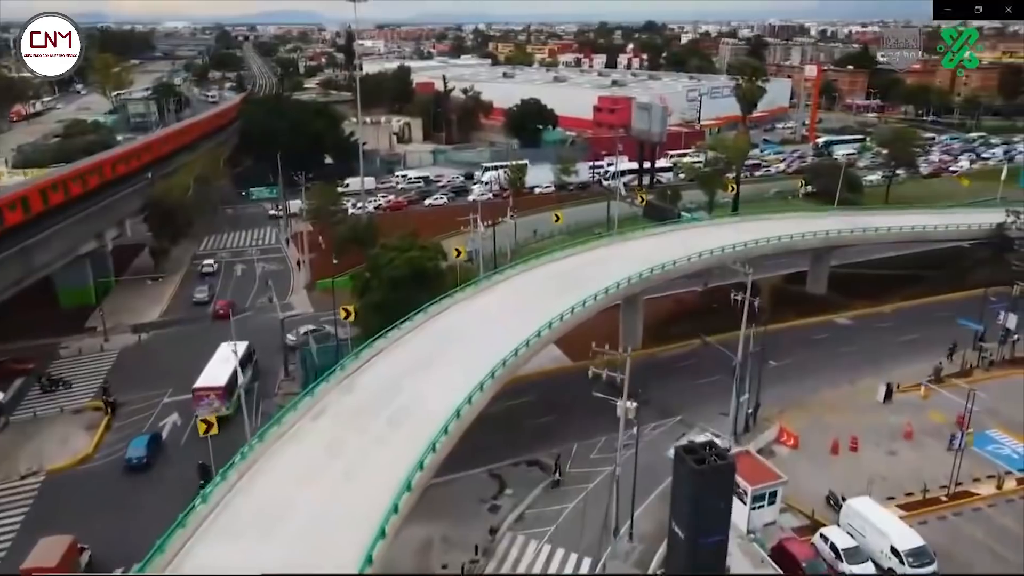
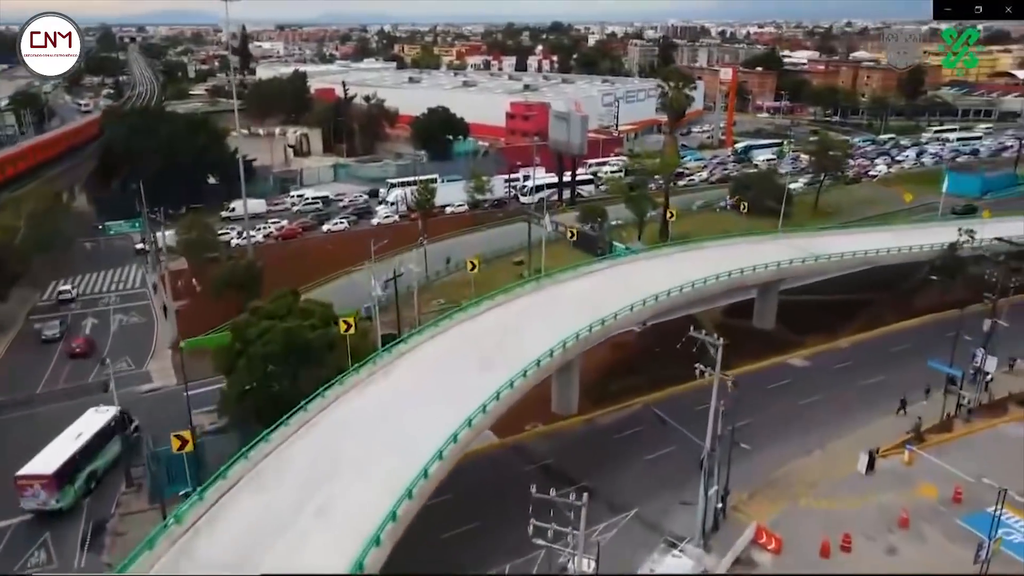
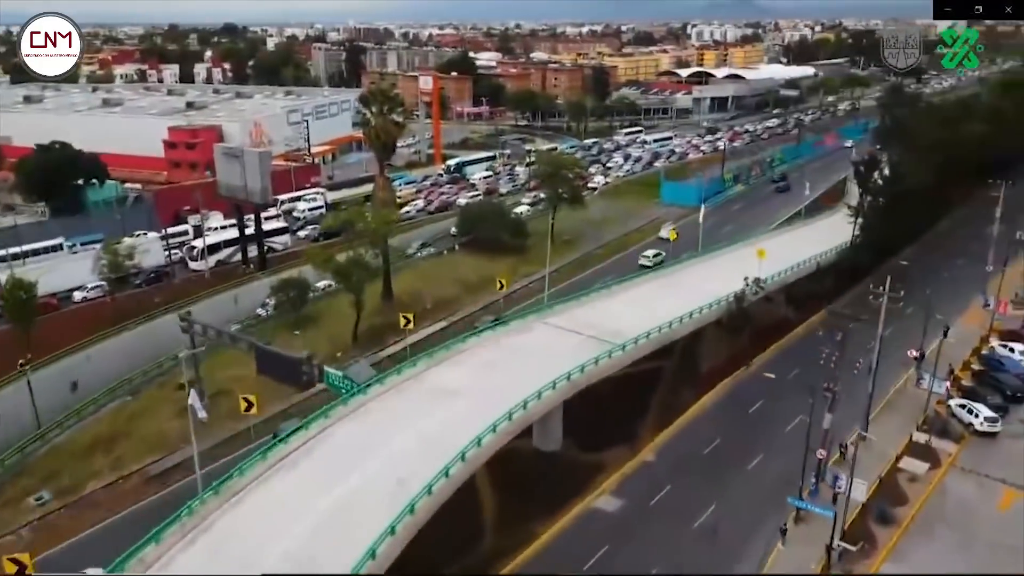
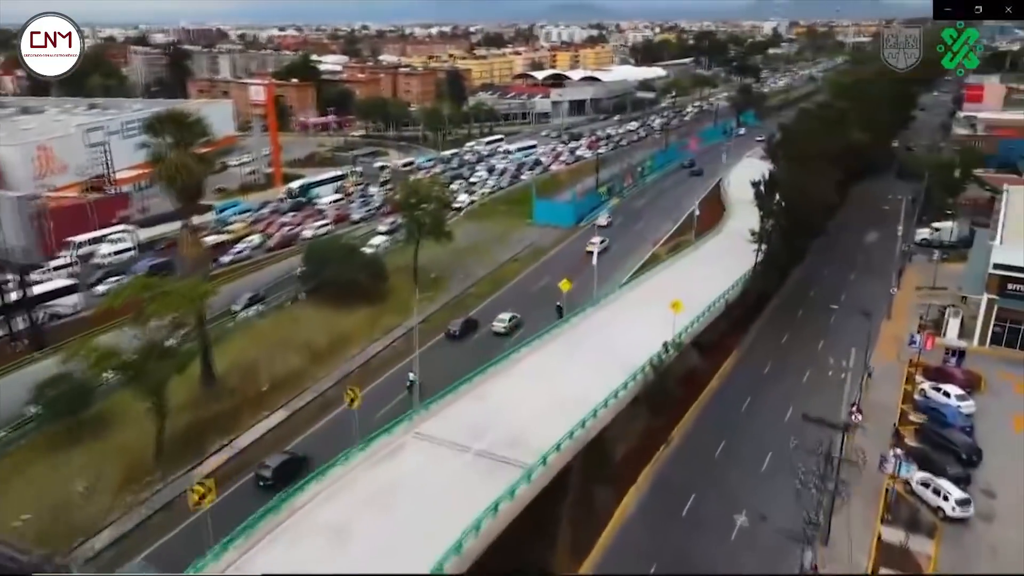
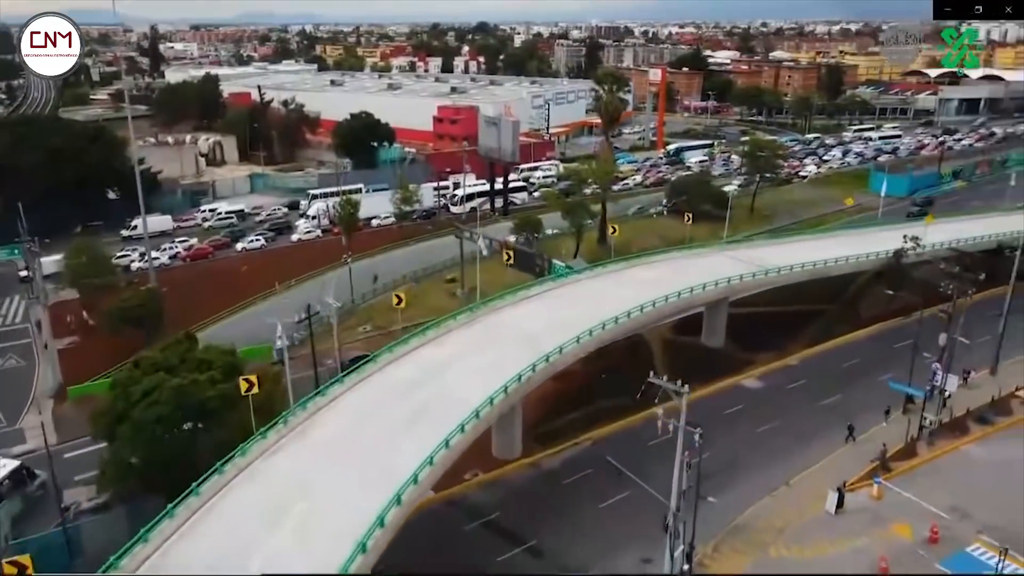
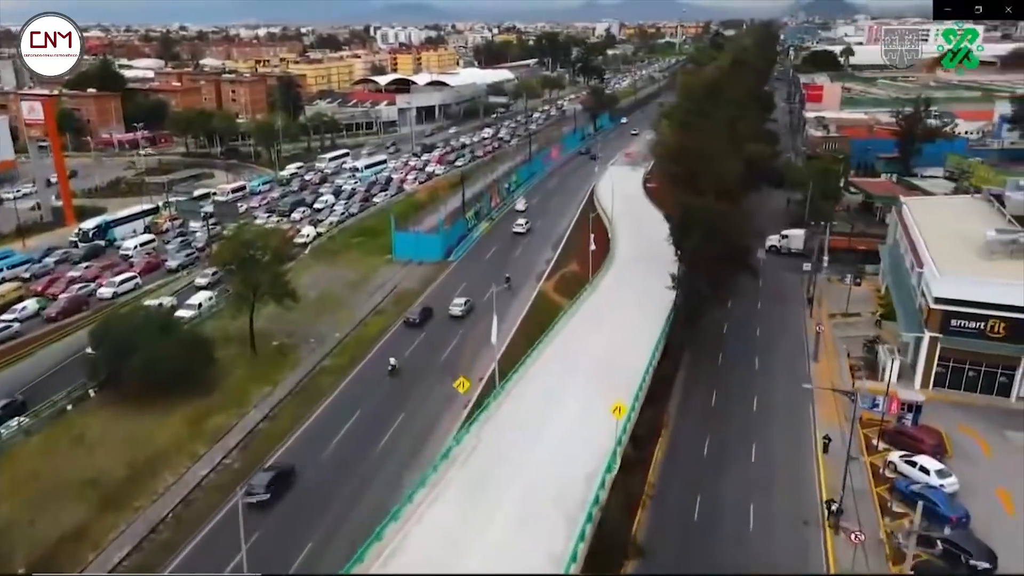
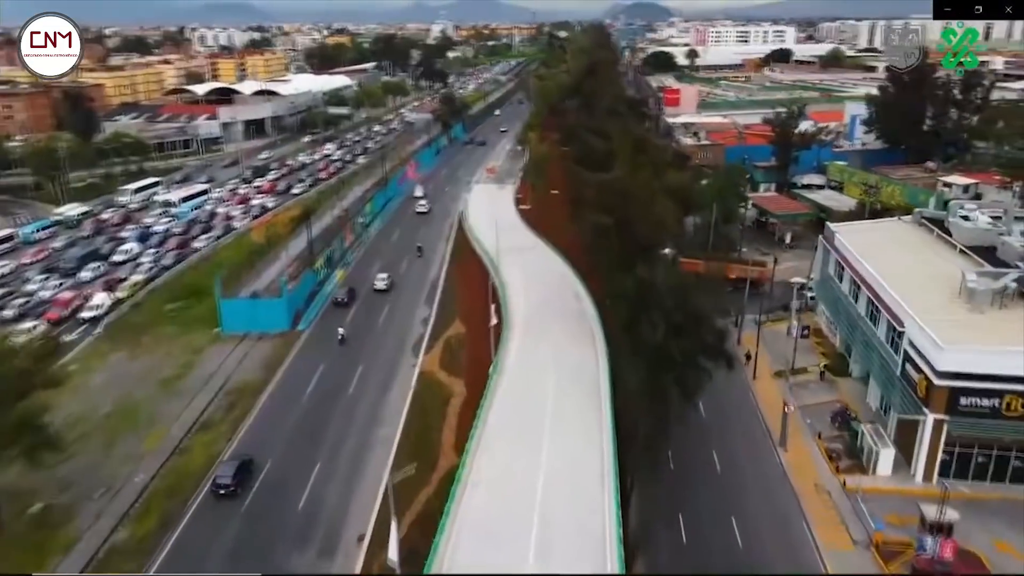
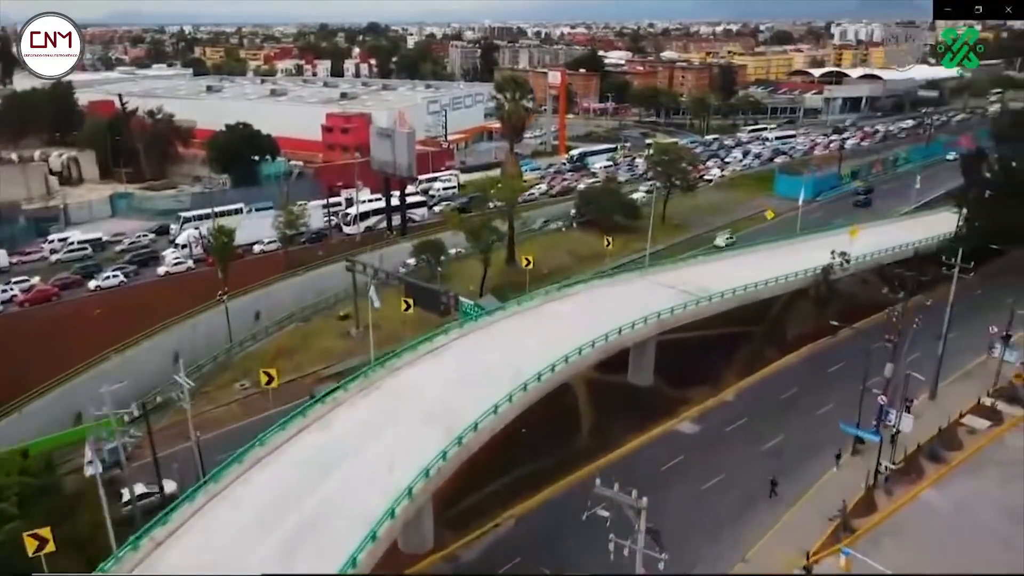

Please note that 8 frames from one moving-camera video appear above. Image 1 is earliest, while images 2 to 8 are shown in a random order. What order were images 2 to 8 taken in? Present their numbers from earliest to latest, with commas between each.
2, 5, 8, 3, 4, 6, 7
